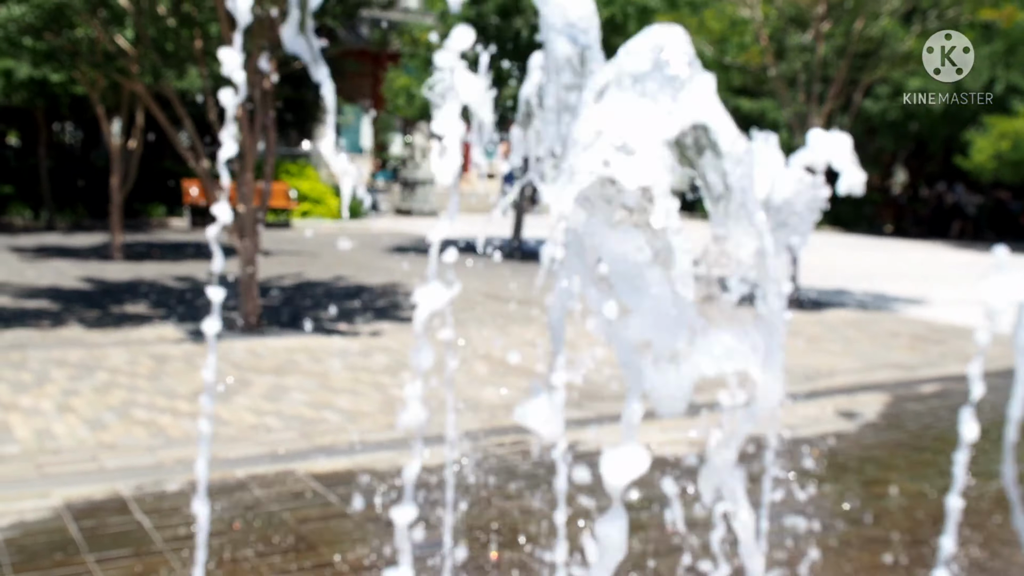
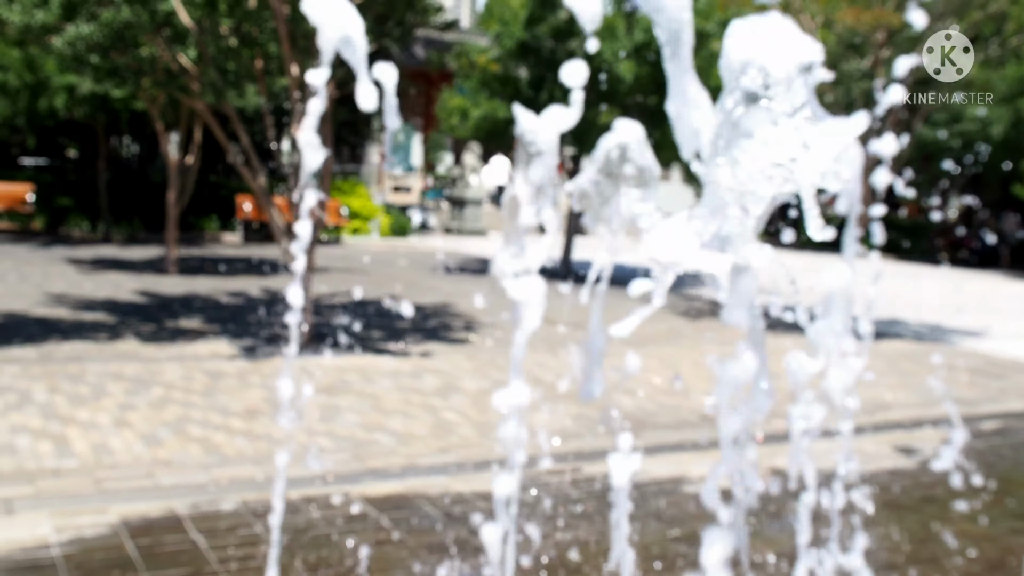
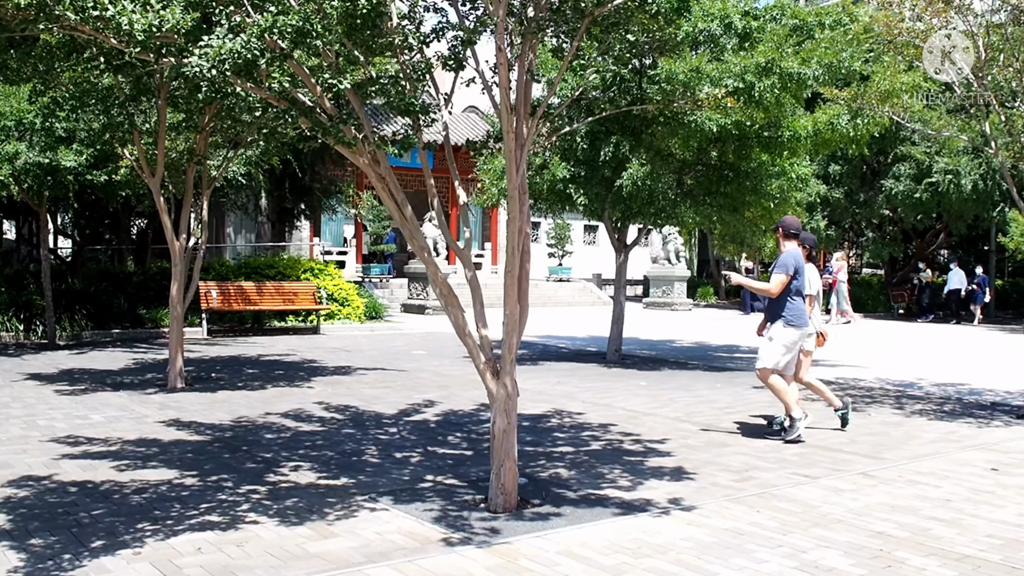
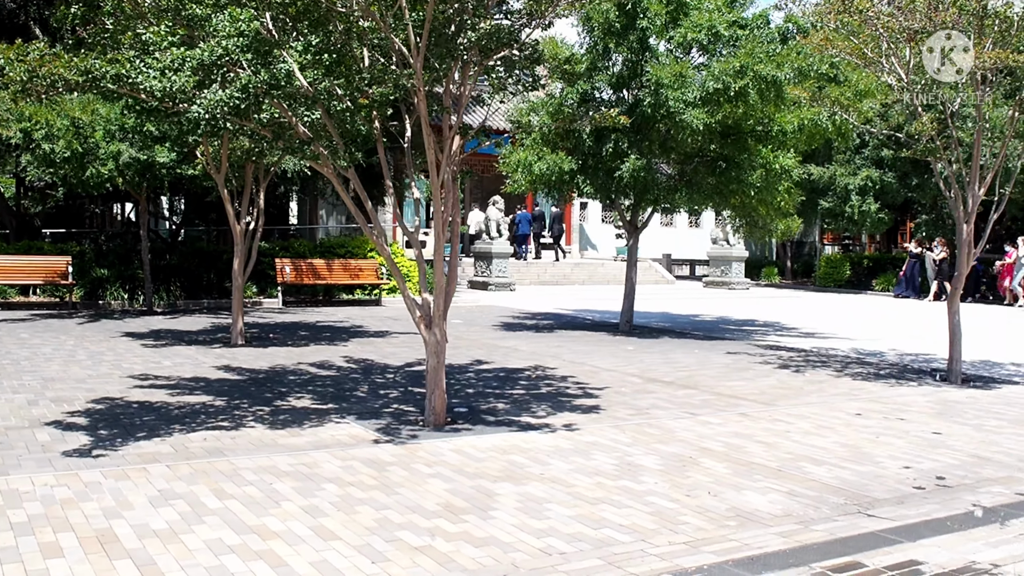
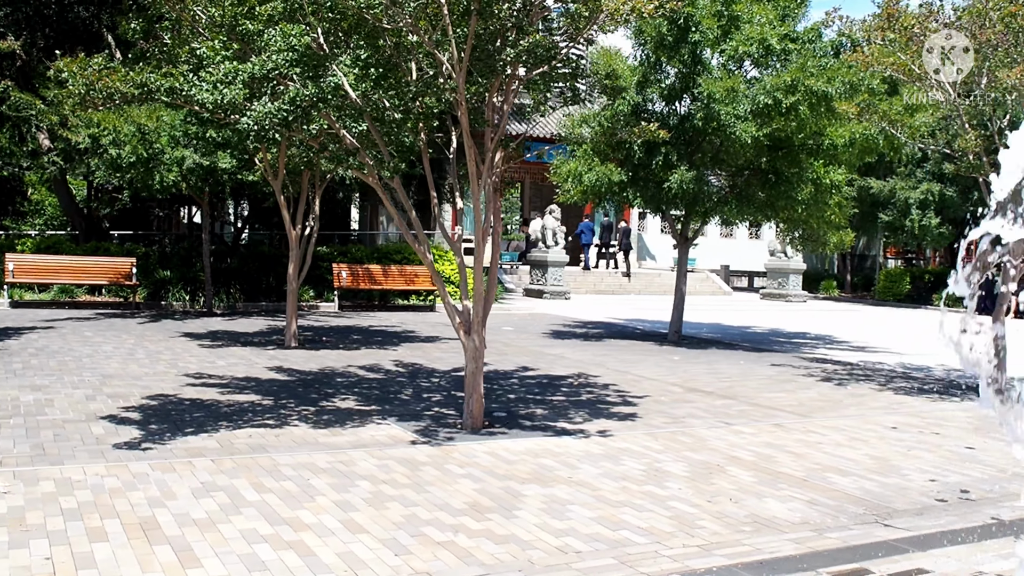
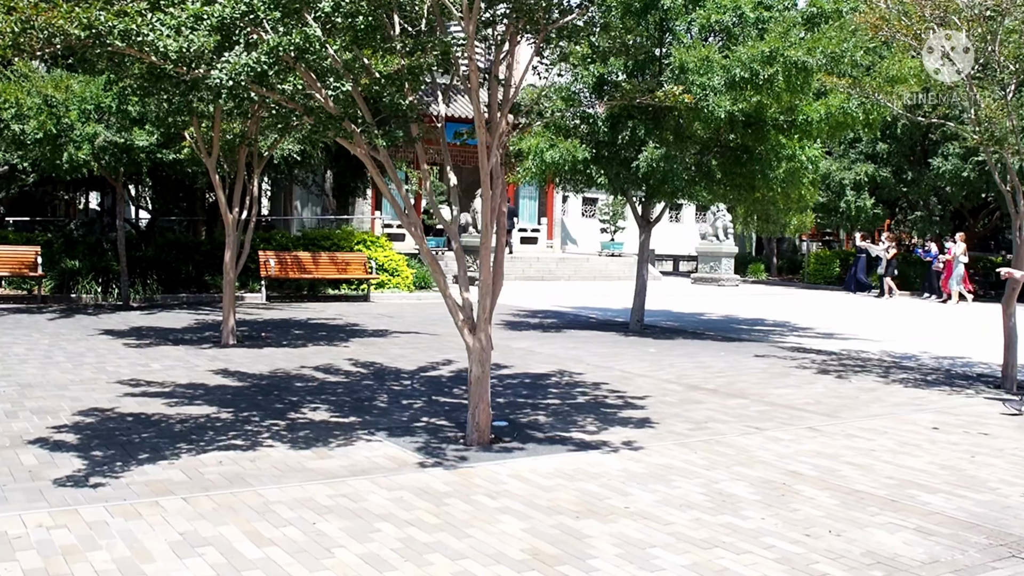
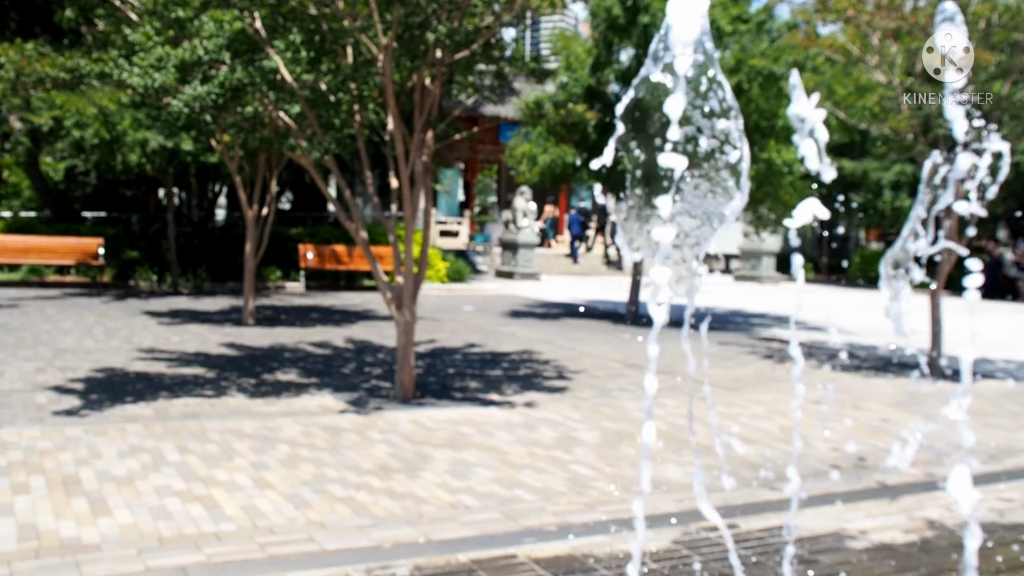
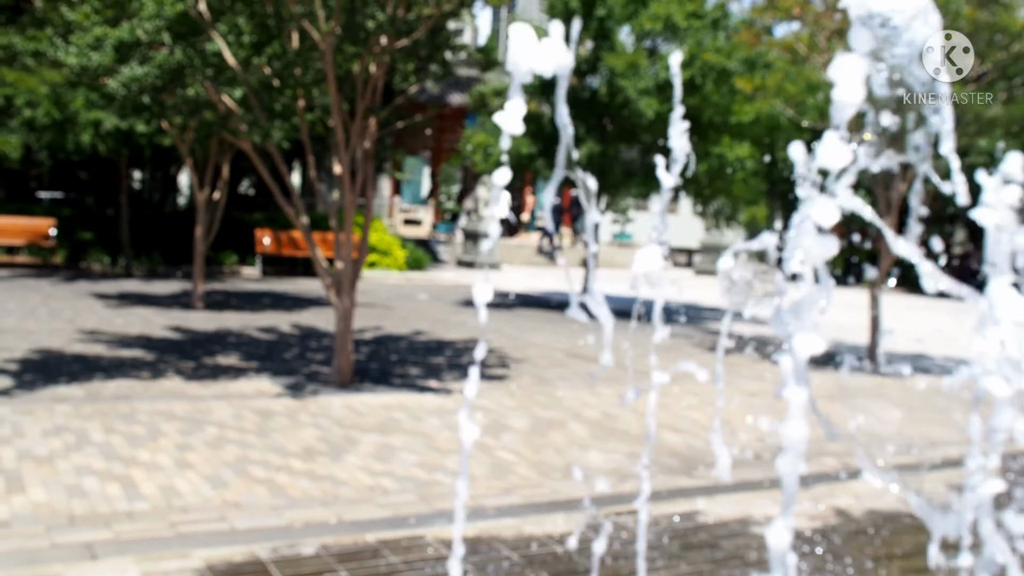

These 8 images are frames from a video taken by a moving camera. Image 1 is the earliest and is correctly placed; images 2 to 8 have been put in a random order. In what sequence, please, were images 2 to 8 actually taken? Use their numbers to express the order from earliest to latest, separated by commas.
2, 8, 7, 5, 4, 6, 3
